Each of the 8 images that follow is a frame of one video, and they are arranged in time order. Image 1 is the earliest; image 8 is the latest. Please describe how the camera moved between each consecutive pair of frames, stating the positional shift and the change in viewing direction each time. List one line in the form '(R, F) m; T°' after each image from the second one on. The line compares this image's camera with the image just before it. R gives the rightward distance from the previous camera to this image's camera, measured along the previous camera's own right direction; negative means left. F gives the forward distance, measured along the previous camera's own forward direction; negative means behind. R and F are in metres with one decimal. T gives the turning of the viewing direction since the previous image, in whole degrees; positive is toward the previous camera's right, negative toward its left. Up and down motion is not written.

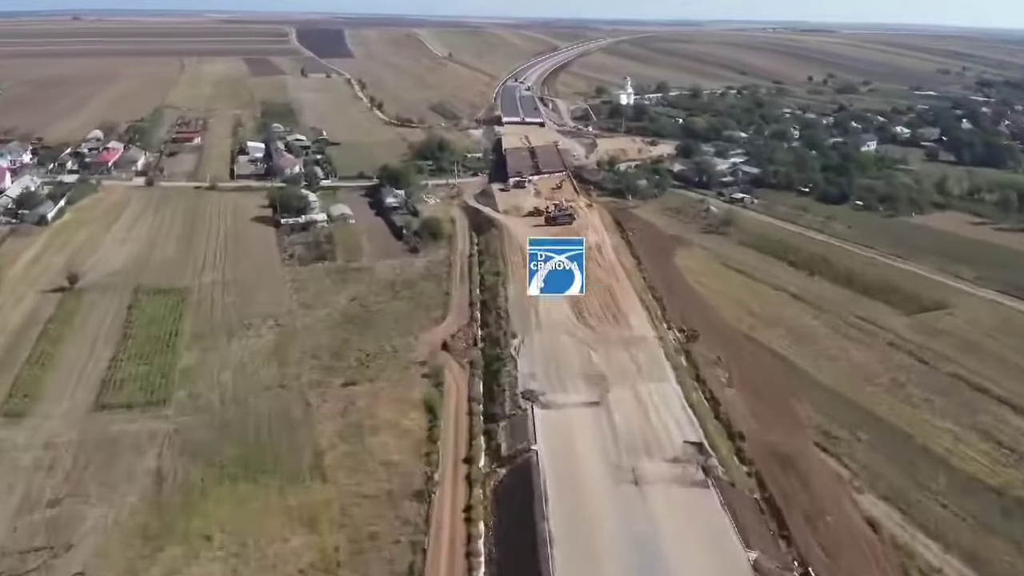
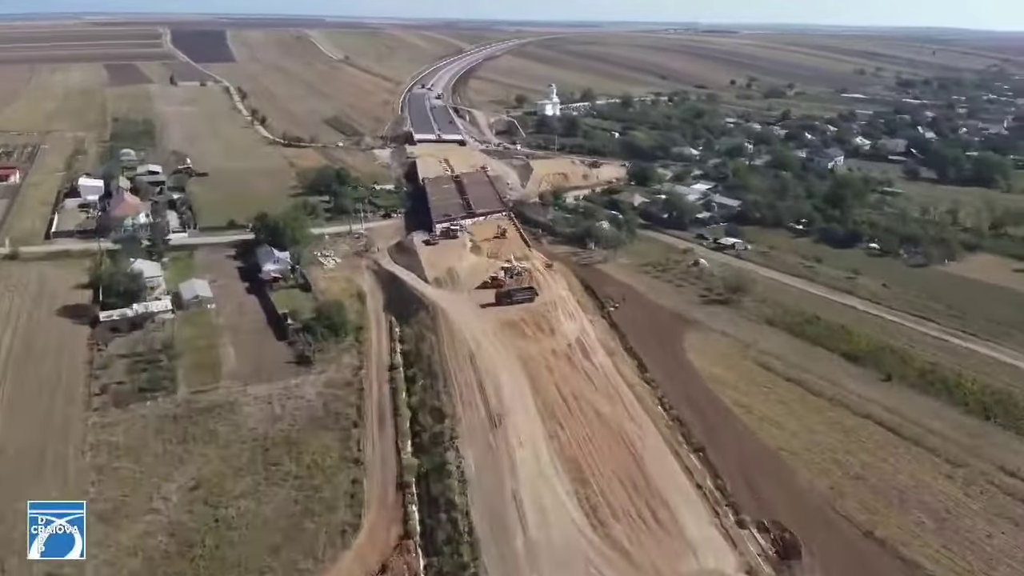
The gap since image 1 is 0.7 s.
(-1.3, +15.0) m; +7°
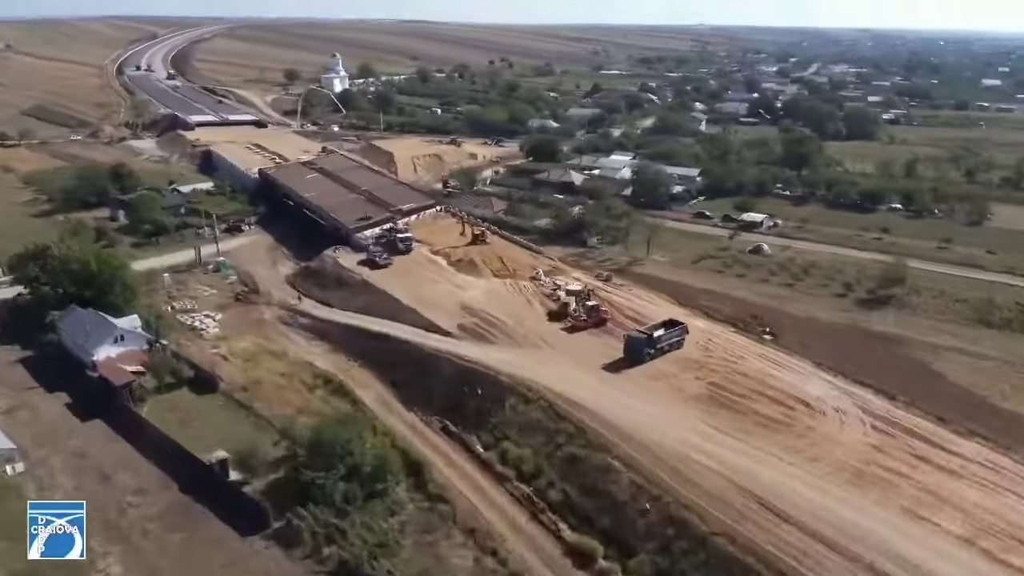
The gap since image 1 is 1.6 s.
(-10.2, +18.5) m; +21°
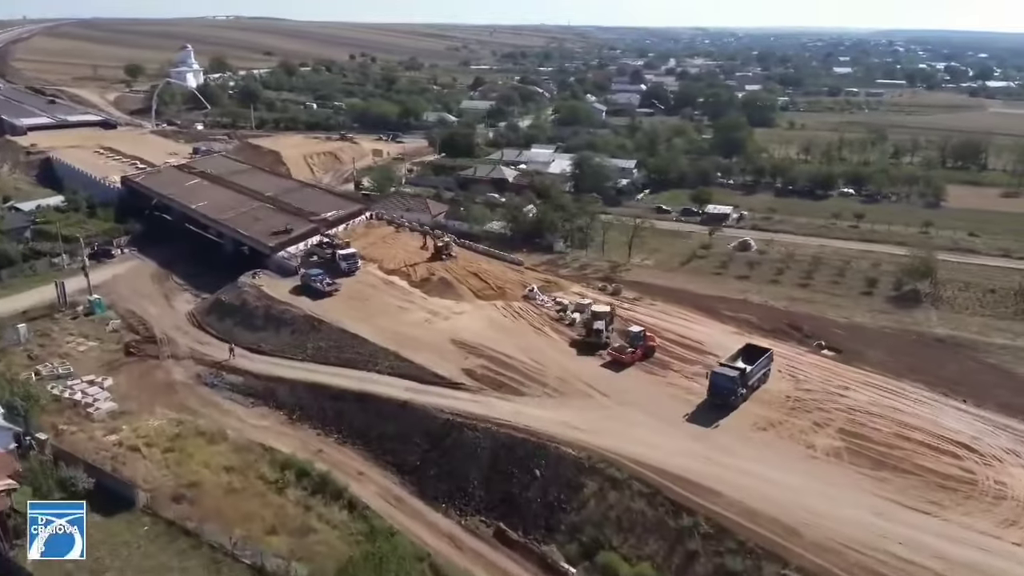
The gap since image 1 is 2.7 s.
(-3.3, +5.6) m; +10°
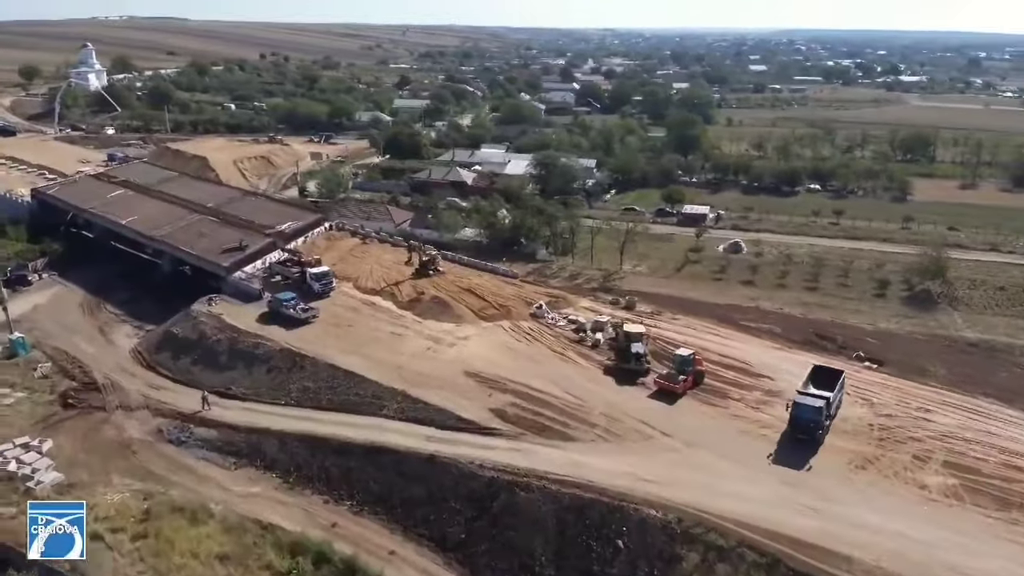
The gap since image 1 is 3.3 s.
(-2.1, +2.5) m; +6°
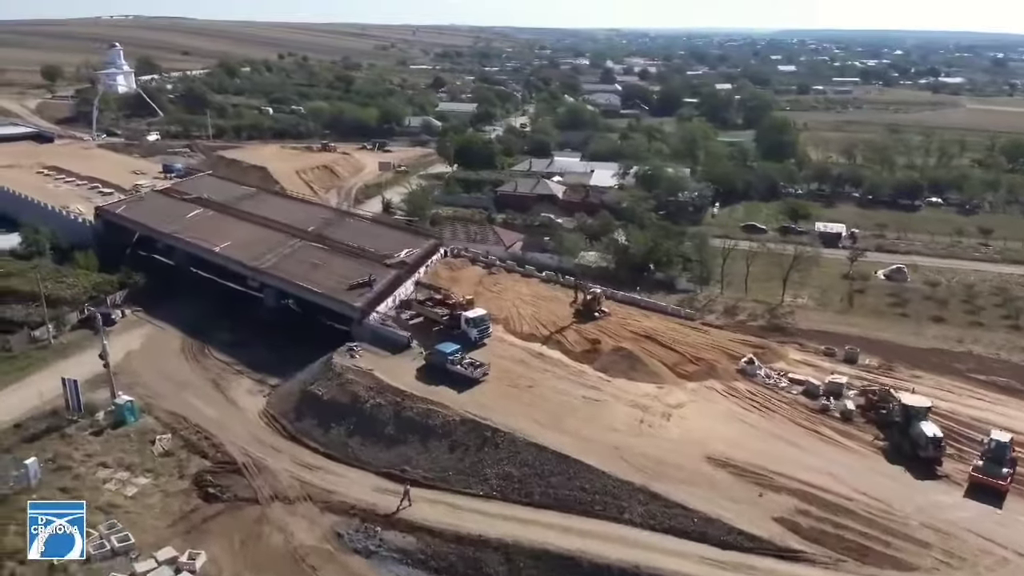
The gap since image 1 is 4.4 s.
(-4.0, +3.0) m; 0°
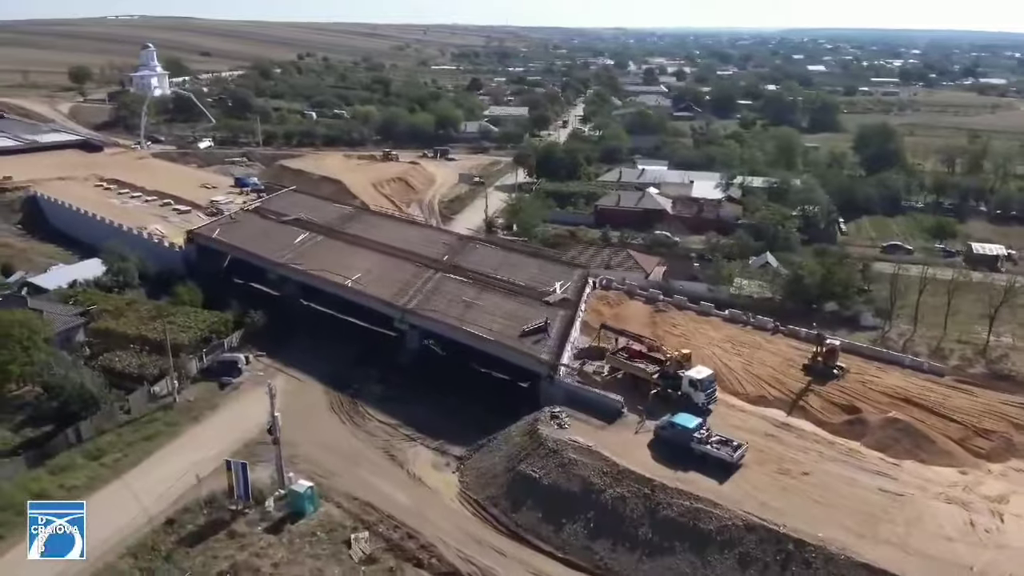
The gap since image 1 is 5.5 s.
(-4.1, +2.7) m; 0°
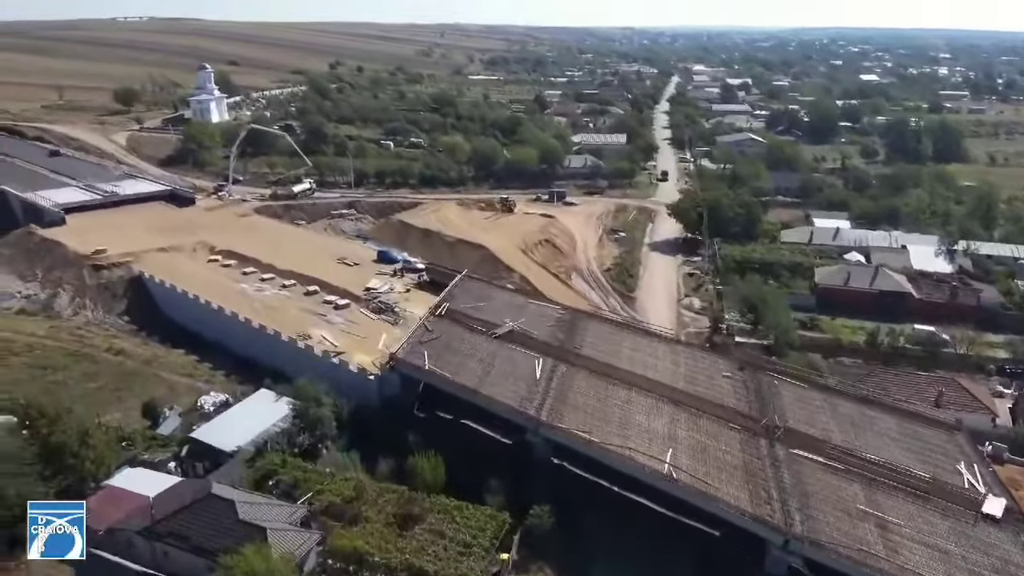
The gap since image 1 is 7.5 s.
(-6.6, +5.2) m; 0°
